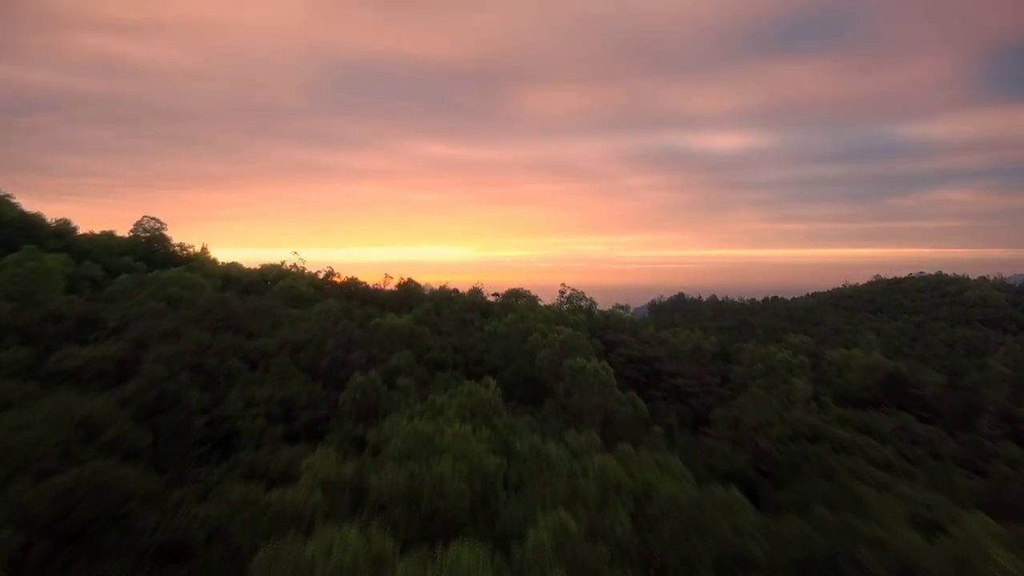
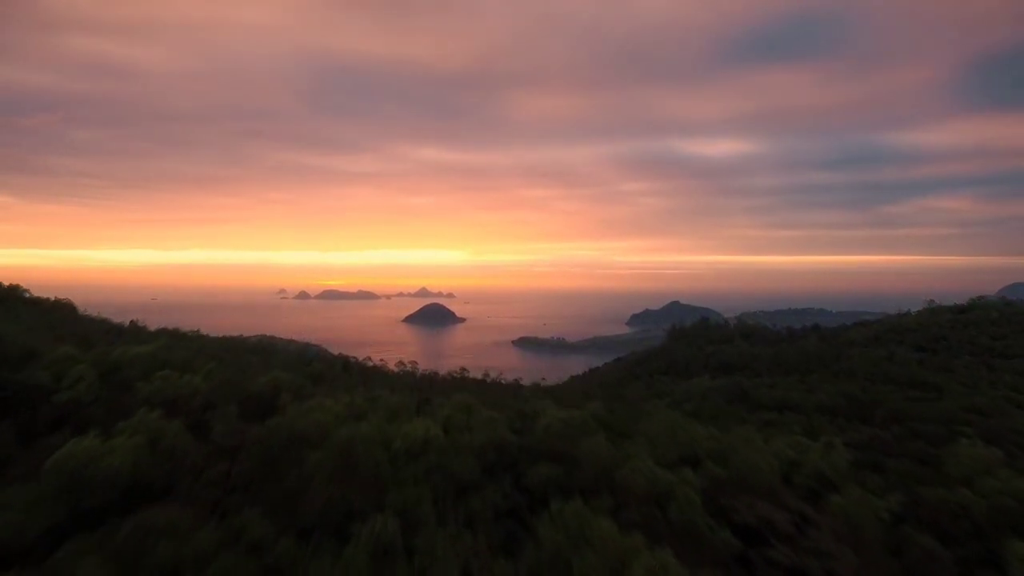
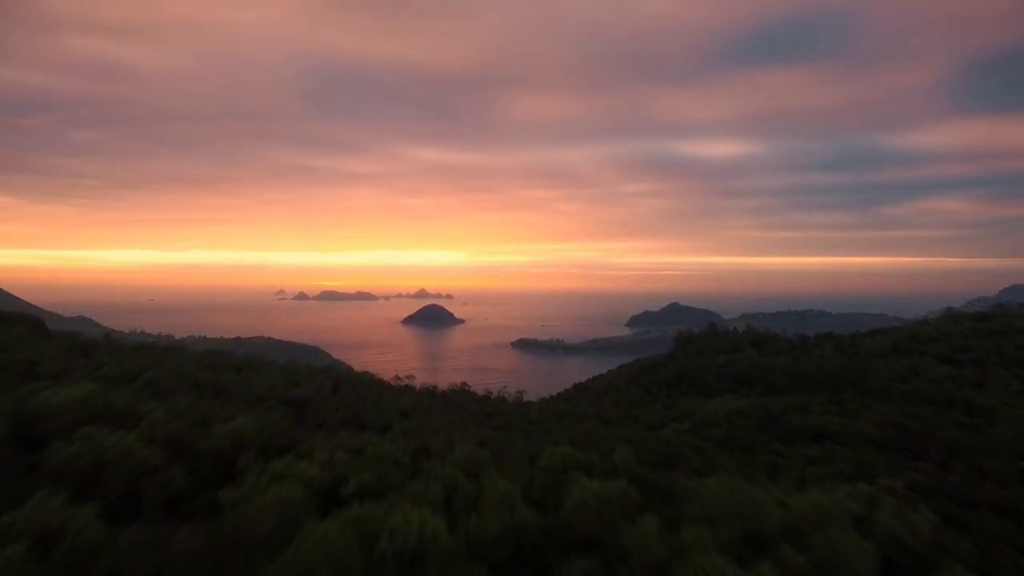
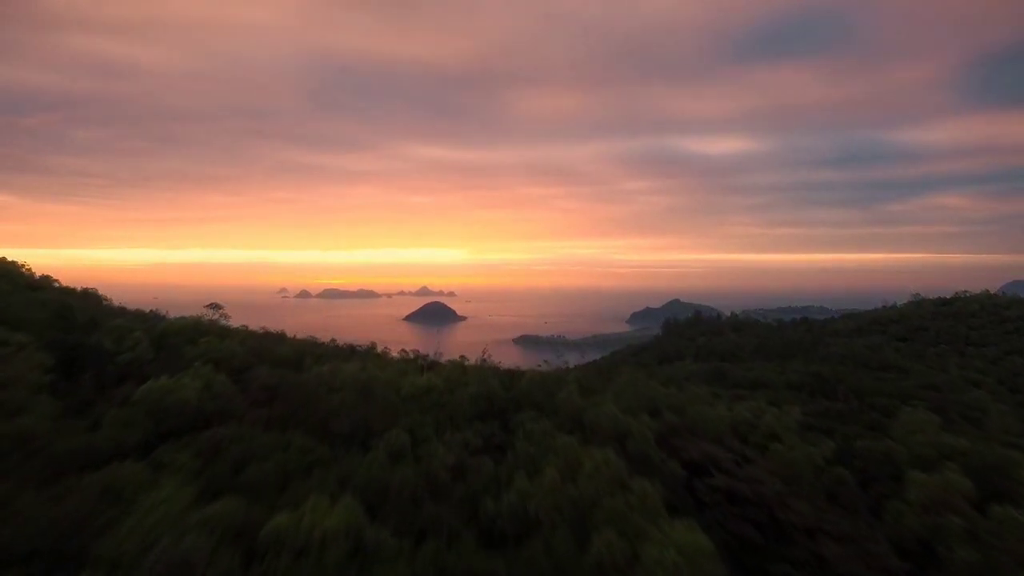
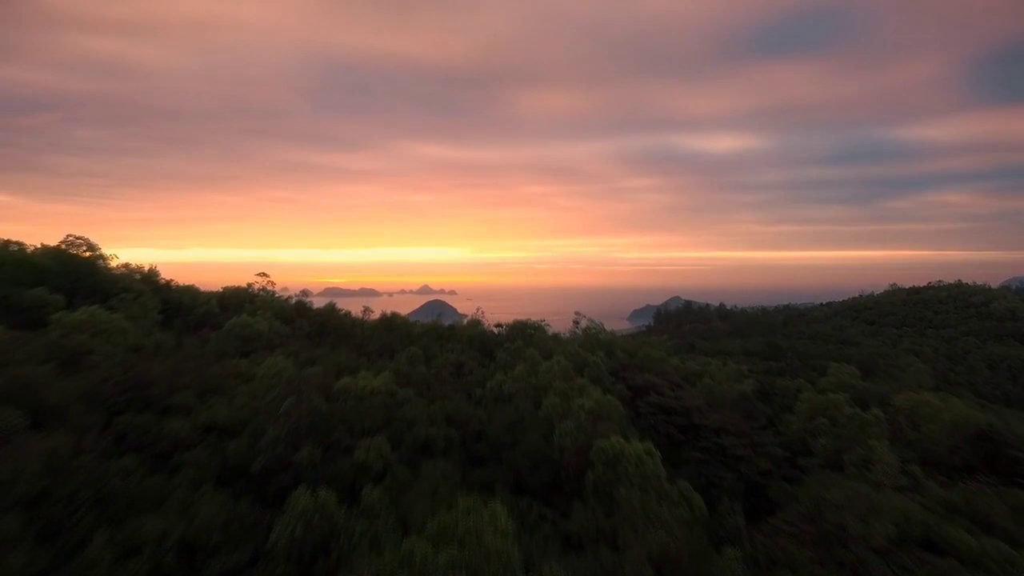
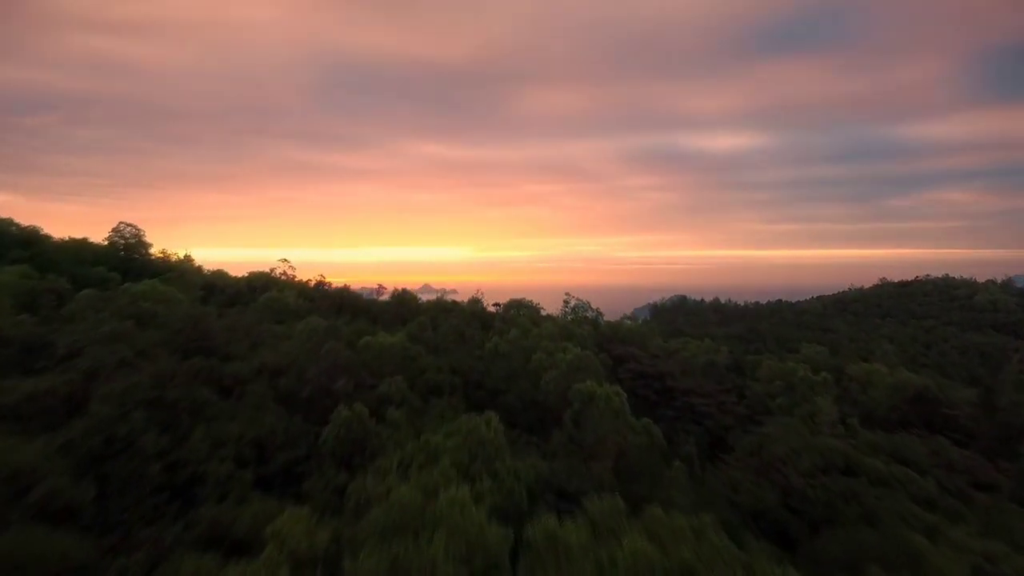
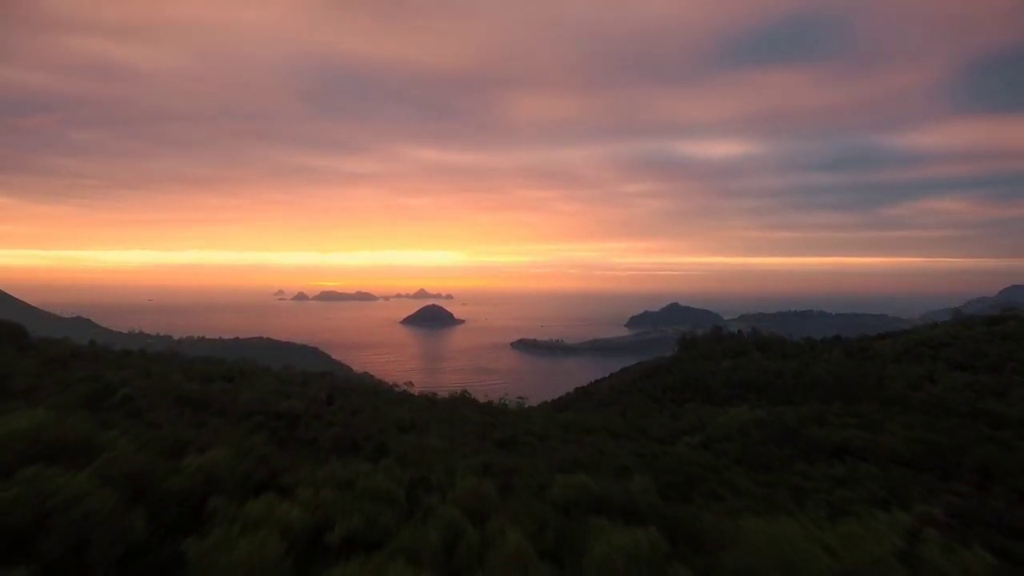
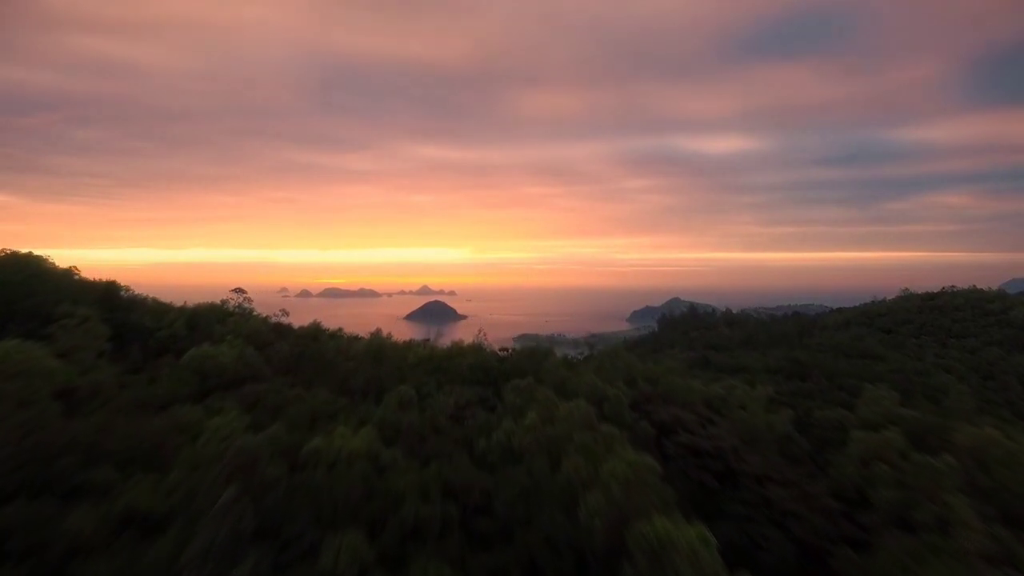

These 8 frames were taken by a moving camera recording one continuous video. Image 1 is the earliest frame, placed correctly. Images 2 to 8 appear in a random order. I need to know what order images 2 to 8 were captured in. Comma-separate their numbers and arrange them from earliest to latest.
6, 5, 8, 4, 2, 3, 7
